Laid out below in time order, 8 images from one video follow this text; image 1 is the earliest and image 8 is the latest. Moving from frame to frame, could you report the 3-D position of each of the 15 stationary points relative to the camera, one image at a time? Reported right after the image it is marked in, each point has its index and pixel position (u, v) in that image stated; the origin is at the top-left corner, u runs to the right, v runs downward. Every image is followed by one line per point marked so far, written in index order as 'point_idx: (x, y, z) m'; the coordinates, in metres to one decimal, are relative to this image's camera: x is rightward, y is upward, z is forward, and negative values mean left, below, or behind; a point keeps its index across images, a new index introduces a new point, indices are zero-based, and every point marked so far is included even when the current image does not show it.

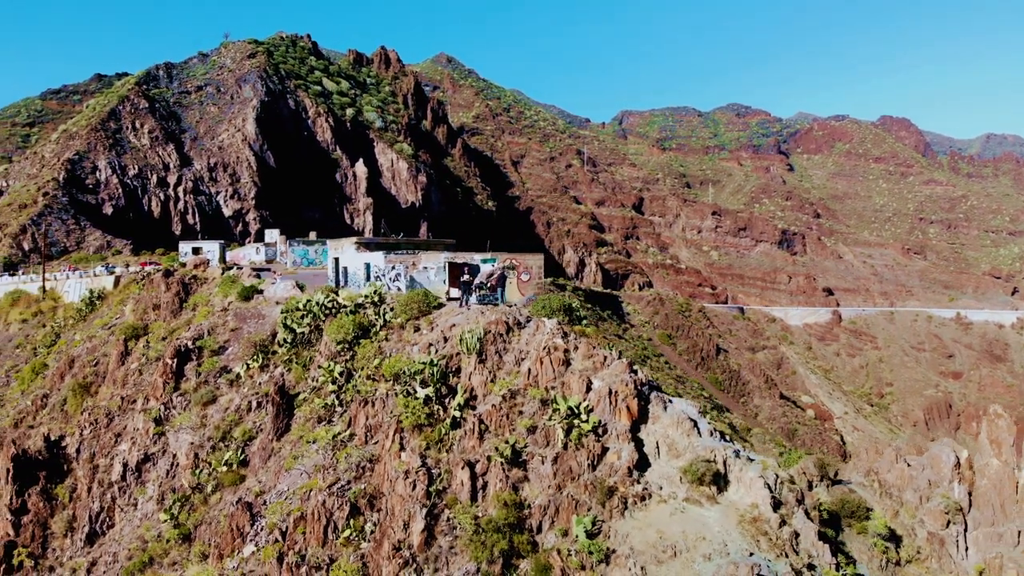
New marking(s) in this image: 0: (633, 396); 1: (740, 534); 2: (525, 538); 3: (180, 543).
0: (+1.9, -1.7, +12.3) m
1: (+3.0, -3.3, +10.5) m
2: (+0.2, -3.5, +11.2) m
3: (-6.3, -4.9, +15.1) m
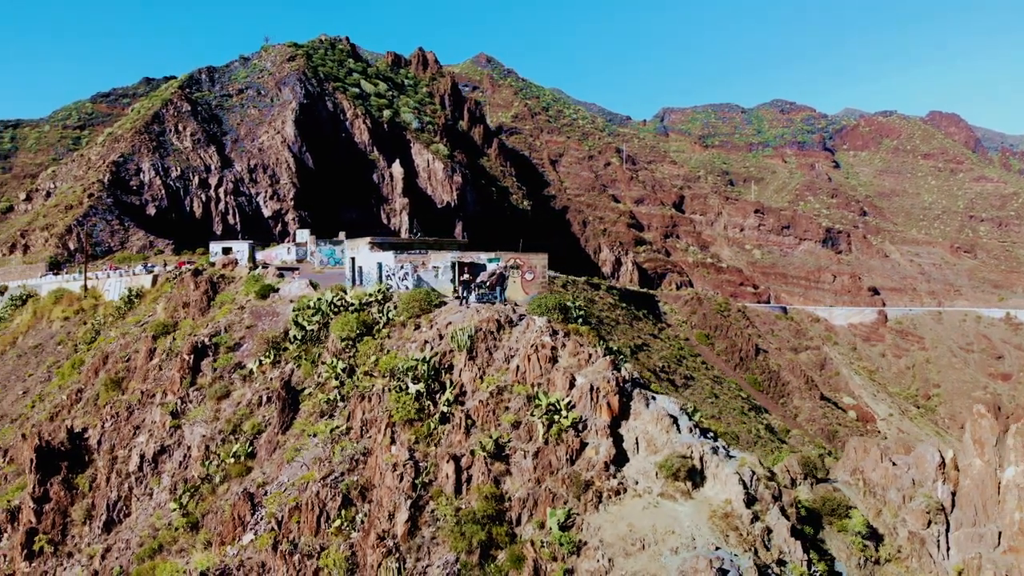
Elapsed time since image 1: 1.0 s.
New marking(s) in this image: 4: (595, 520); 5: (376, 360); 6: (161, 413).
0: (+1.6, -1.7, +12.5) m
1: (+2.7, -3.3, +10.7) m
2: (-0.1, -3.5, +11.5) m
3: (-6.5, -4.8, +15.7) m
4: (+1.1, -3.3, +11.1) m
5: (-3.0, -1.5, +16.5) m
6: (-8.5, -3.0, +19.2) m
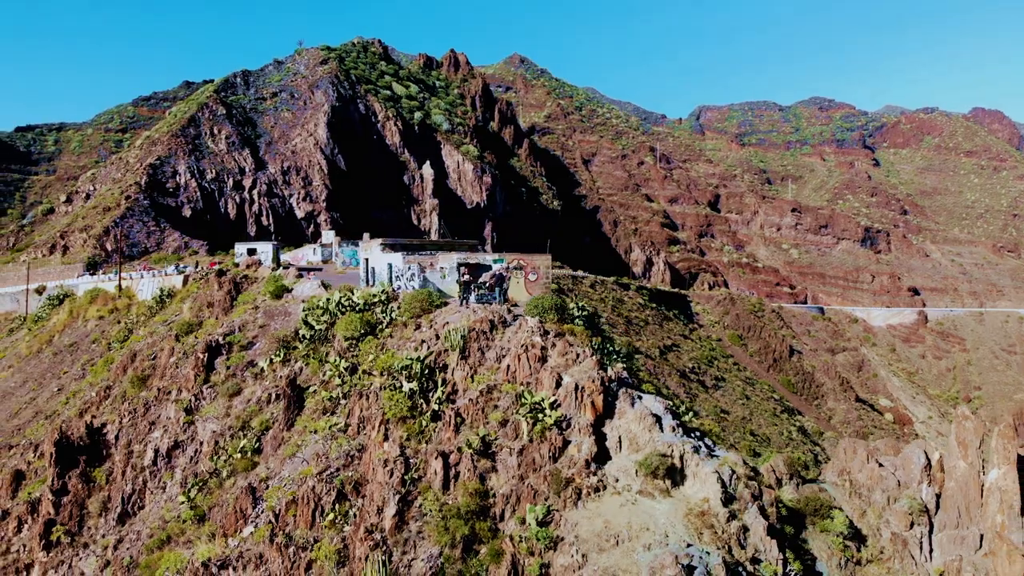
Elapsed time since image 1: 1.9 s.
0: (+1.4, -1.7, +12.7) m
1: (+2.4, -3.3, +10.8) m
2: (-0.4, -3.5, +11.7) m
3: (-6.5, -4.8, +16.2) m
4: (+0.9, -3.3, +11.3) m
5: (-3.0, -1.5, +16.9) m
6: (-8.5, -3.0, +19.9) m
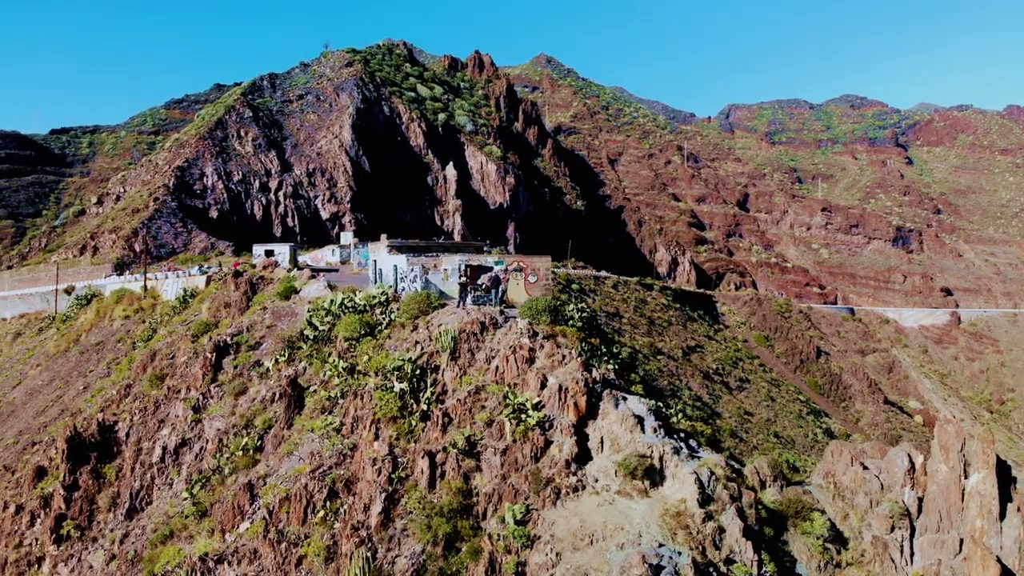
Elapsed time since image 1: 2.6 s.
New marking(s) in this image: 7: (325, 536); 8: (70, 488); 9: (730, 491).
0: (+1.1, -1.7, +12.9) m
1: (+2.0, -3.3, +10.9) m
2: (-0.7, -3.6, +11.9) m
3: (-6.7, -4.9, +16.7) m
4: (+0.6, -3.3, +11.5) m
5: (-3.1, -1.5, +17.2) m
6: (-8.5, -3.1, +20.3) m
7: (-3.2, -4.2, +13.3) m
8: (-10.8, -4.9, +19.3) m
9: (+3.2, -3.0, +11.6) m
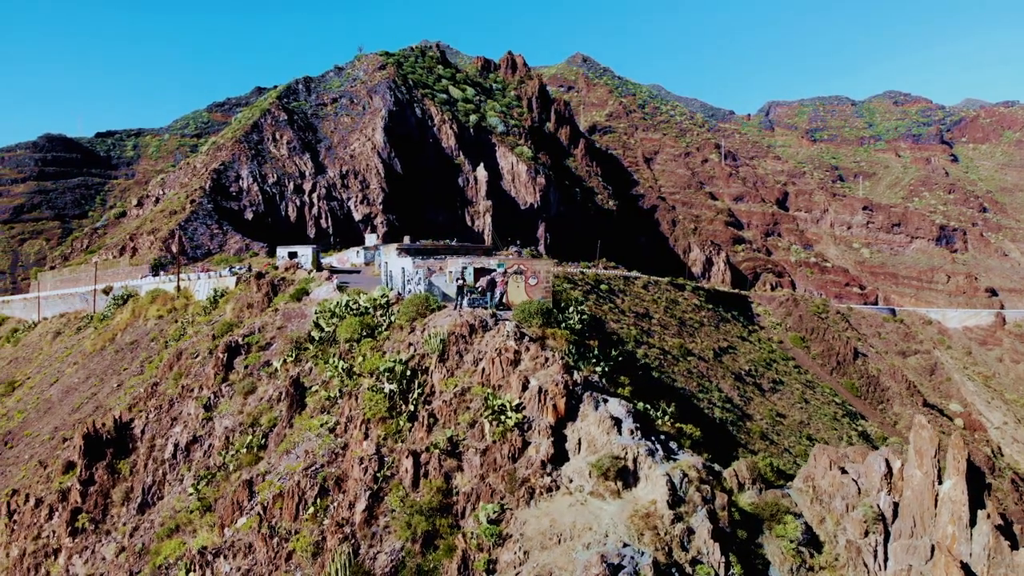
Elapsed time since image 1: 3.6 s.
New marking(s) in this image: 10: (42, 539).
0: (+0.8, -1.8, +13.1) m
1: (+1.6, -3.4, +11.1) m
2: (-1.0, -3.6, +12.3) m
3: (-6.8, -4.9, +17.2) m
4: (+0.2, -3.4, +11.7) m
5: (-3.3, -1.6, +17.6) m
6: (-8.4, -3.1, +21.0) m
7: (-3.5, -4.2, +13.7) m
8: (-10.8, -4.9, +20.0) m
9: (+2.8, -3.1, +11.7) m
10: (-11.6, -6.2, +19.4) m
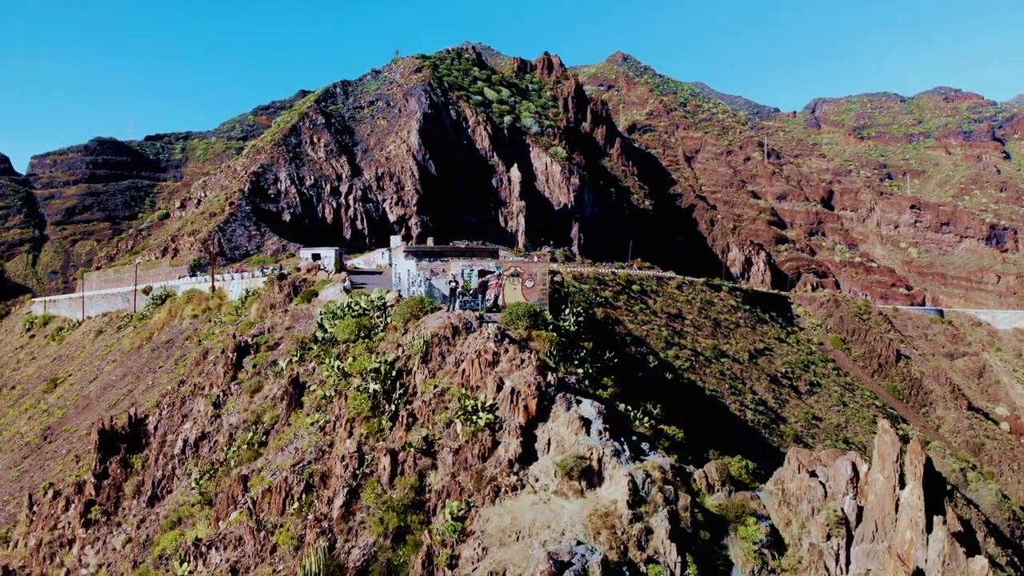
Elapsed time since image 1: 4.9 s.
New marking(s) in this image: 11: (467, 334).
0: (+0.4, -1.8, +13.4) m
1: (+1.1, -3.4, +11.4) m
2: (-1.5, -3.7, +12.6) m
3: (-7.1, -5.0, +17.9) m
4: (-0.3, -3.4, +12.1) m
5: (-3.5, -1.7, +18.1) m
6: (-8.5, -3.2, +21.7) m
7: (-3.9, -4.3, +14.2) m
8: (-10.9, -5.0, +20.9) m
9: (+2.3, -3.1, +11.9) m
10: (-11.7, -6.2, +20.3) m
11: (-0.9, -0.9, +15.9) m
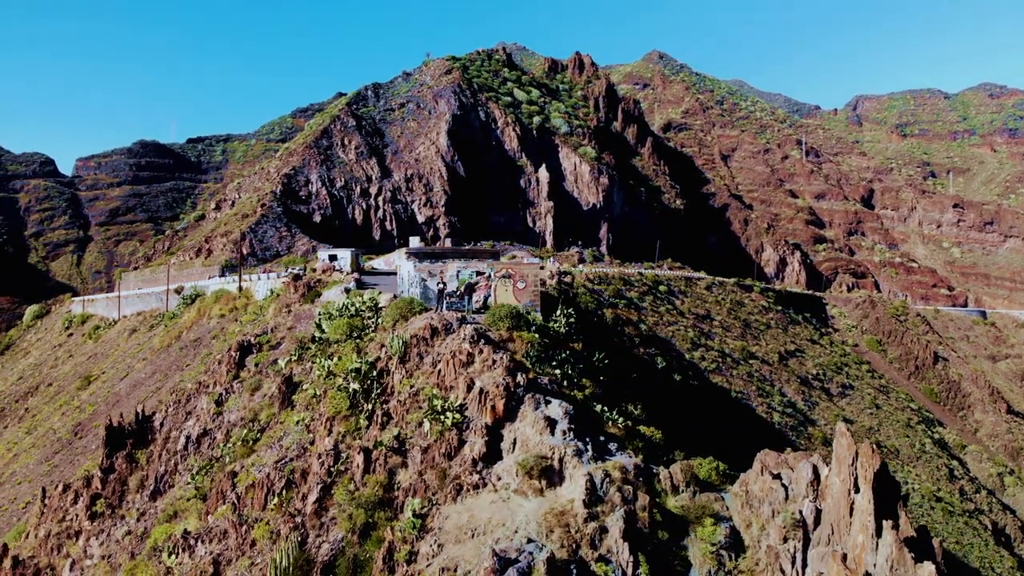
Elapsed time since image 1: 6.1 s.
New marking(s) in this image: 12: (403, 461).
0: (-0.2, -1.9, +13.6) m
1: (+0.4, -3.5, +11.6) m
2: (-2.1, -3.7, +13.0) m
3: (-7.4, -5.0, +18.5) m
4: (-1.0, -3.5, +12.3) m
5: (-3.8, -1.7, +18.5) m
6: (-8.7, -3.2, +22.3) m
7: (-4.4, -4.3, +14.7) m
8: (-11.1, -5.0, +21.6) m
9: (+1.7, -3.2, +12.1) m
10: (-11.9, -6.2, +21.0) m
11: (-1.3, -1.0, +16.2) m
12: (-1.9, -3.0, +13.7) m
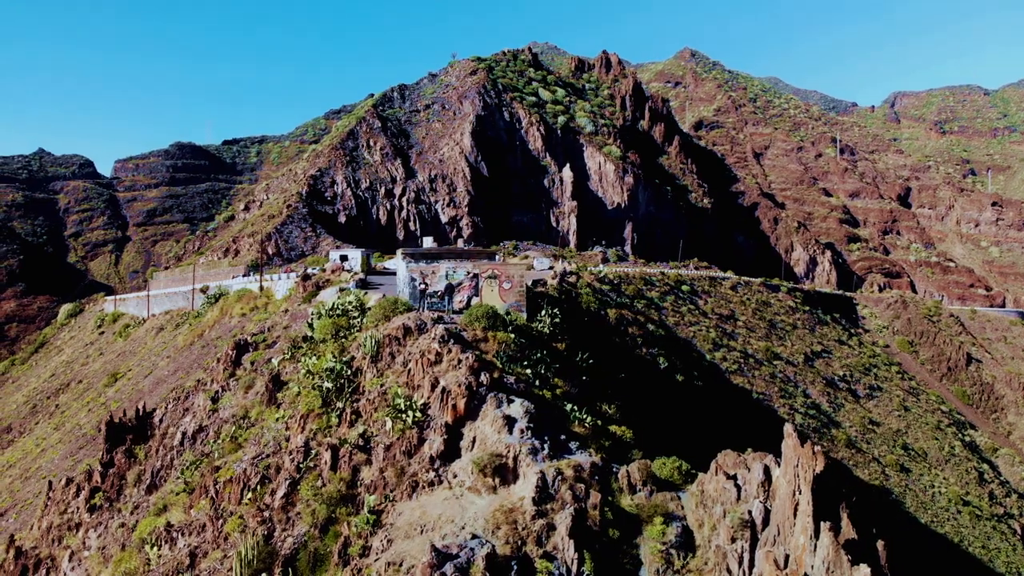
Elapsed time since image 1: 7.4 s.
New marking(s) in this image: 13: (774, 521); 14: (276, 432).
0: (-0.9, -1.9, +13.9) m
1: (-0.3, -3.5, +11.8) m
2: (-2.8, -3.7, +13.3) m
3: (-7.9, -5.0, +19.0) m
4: (-1.7, -3.5, +12.6) m
5: (-4.3, -1.7, +18.9) m
6: (-9.0, -3.2, +22.9) m
7: (-5.1, -4.3, +15.1) m
8: (-11.5, -5.0, +22.3) m
9: (+0.9, -3.2, +12.3) m
10: (-12.3, -6.2, +21.7) m
11: (-1.9, -1.0, +16.5) m
12: (-2.6, -3.0, +14.0) m
13: (+3.9, -3.5, +11.7) m
14: (-5.3, -3.2, +17.3) m
